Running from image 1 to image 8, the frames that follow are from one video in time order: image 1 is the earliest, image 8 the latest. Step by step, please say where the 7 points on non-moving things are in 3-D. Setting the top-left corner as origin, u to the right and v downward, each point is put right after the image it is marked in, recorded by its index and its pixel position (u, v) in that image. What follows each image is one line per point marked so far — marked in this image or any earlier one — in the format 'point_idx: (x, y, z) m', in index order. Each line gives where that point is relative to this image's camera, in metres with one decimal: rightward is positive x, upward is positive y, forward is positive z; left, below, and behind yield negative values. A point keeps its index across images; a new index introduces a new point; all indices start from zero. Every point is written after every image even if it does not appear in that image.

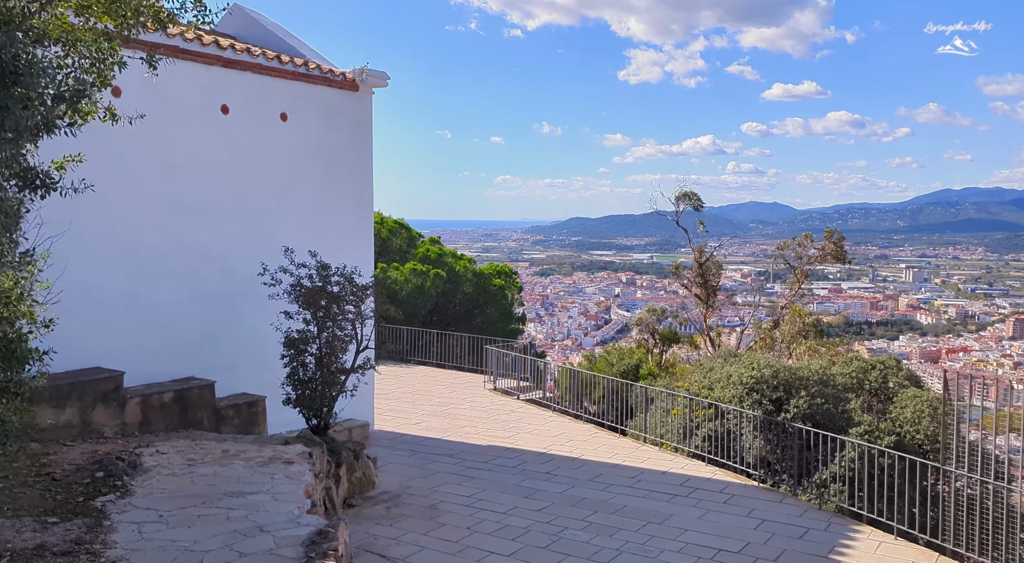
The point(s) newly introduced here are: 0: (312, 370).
0: (-2.0, -0.9, +8.9) m
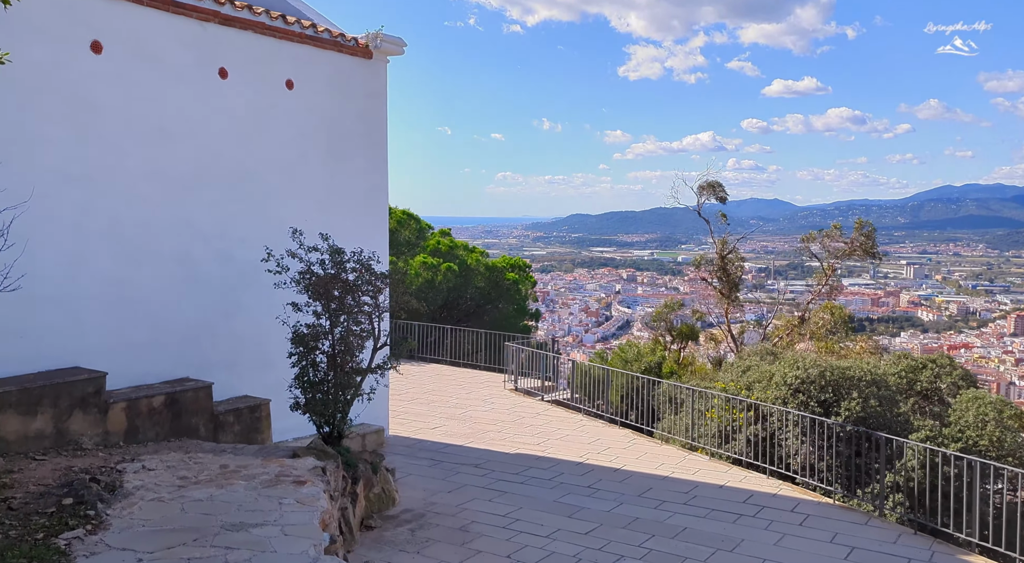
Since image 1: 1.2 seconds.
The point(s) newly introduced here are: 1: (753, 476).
0: (-1.7, -0.8, +7.8) m
1: (+2.4, -1.9, +8.7) m
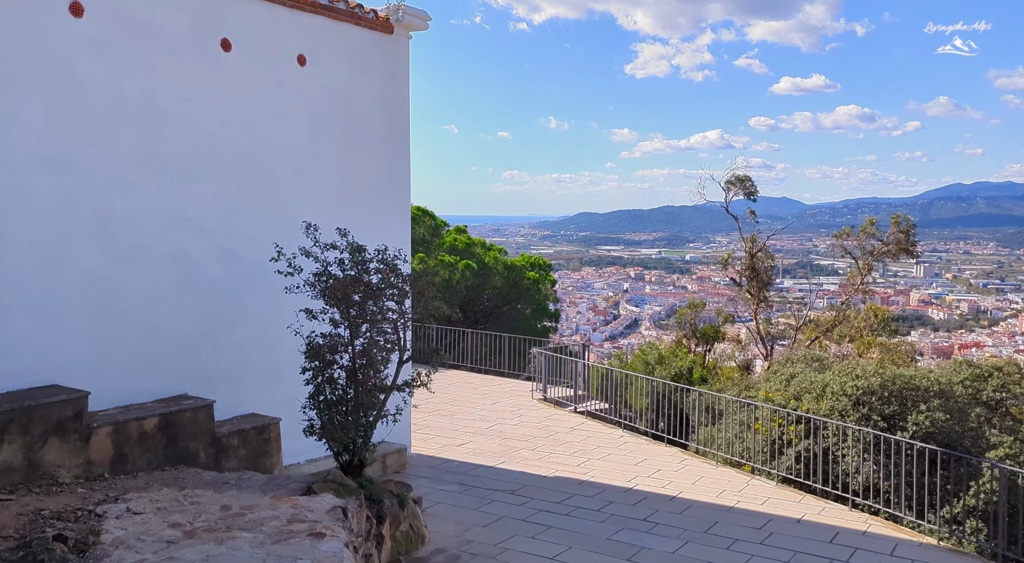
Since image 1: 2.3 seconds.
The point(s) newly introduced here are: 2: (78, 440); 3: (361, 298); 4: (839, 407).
0: (-1.3, -0.8, +6.7) m
1: (+2.8, -2.0, +7.5) m
2: (-3.1, -1.1, +6.1) m
3: (-1.2, -0.1, +6.6) m
4: (+4.3, -1.7, +11.5) m
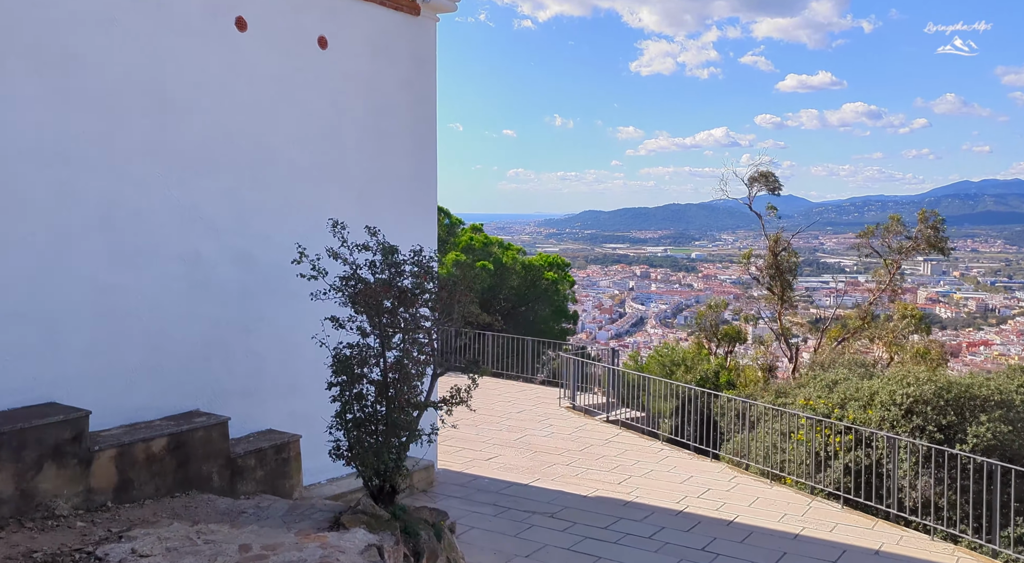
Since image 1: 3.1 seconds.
0: (-1.0, -0.9, +6.0) m
1: (+3.1, -2.0, +6.8) m
2: (-2.7, -1.2, +5.4) m
3: (-0.8, -0.2, +5.9) m
4: (+4.7, -1.7, +10.8) m
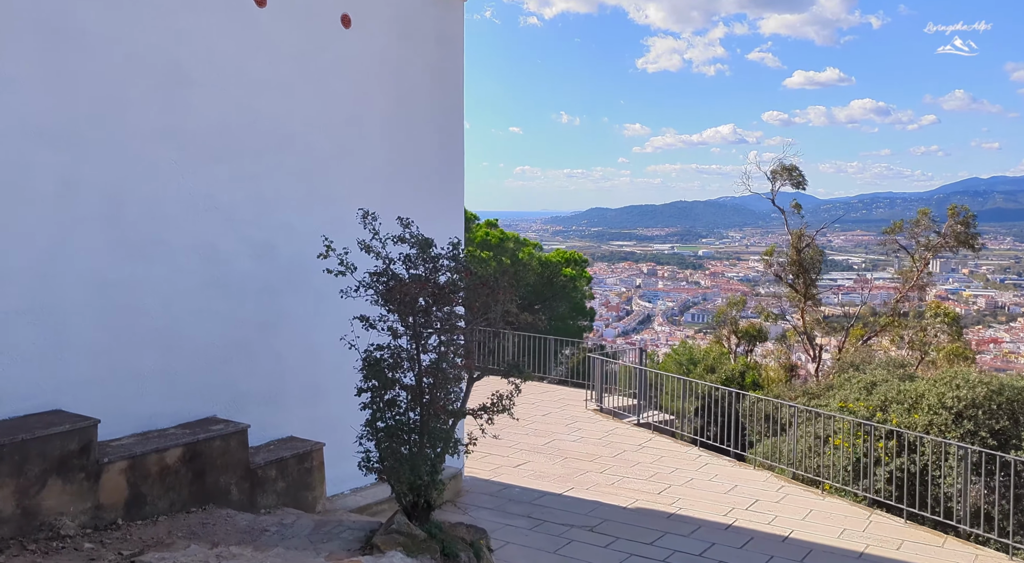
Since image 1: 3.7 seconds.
0: (-0.7, -0.8, +5.5) m
1: (+3.4, -2.0, +6.3) m
2: (-2.4, -1.1, +4.9) m
3: (-0.5, -0.1, +5.4) m
4: (+5.0, -1.7, +10.3) m
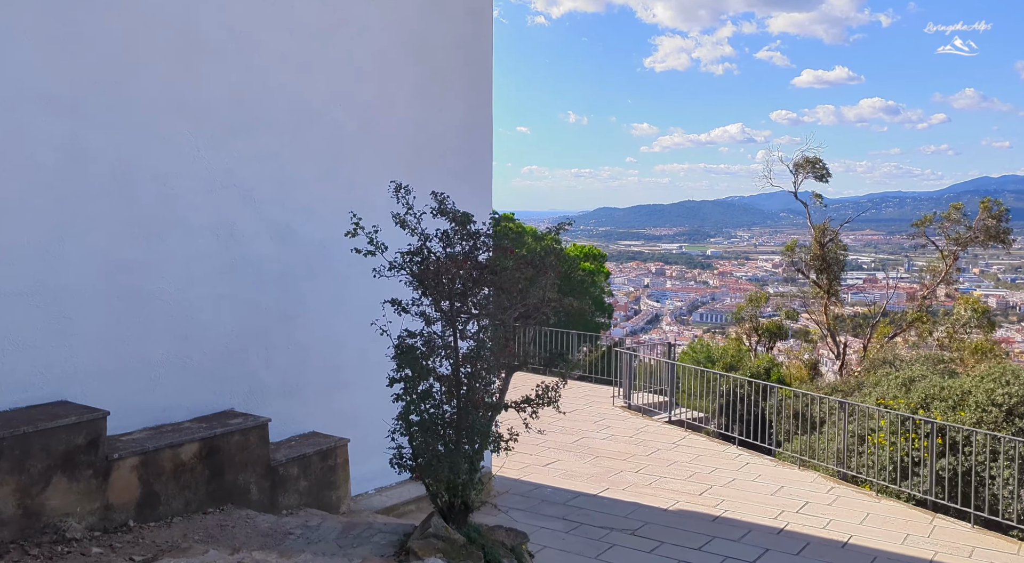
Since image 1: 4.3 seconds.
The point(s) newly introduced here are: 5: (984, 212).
0: (-0.4, -0.7, +5.0) m
1: (+3.7, -1.8, +5.8) m
2: (-2.2, -1.0, +4.5) m
3: (-0.3, 0.0, +5.0) m
4: (+5.3, -1.5, +9.8) m
5: (+10.4, +1.5, +19.2) m
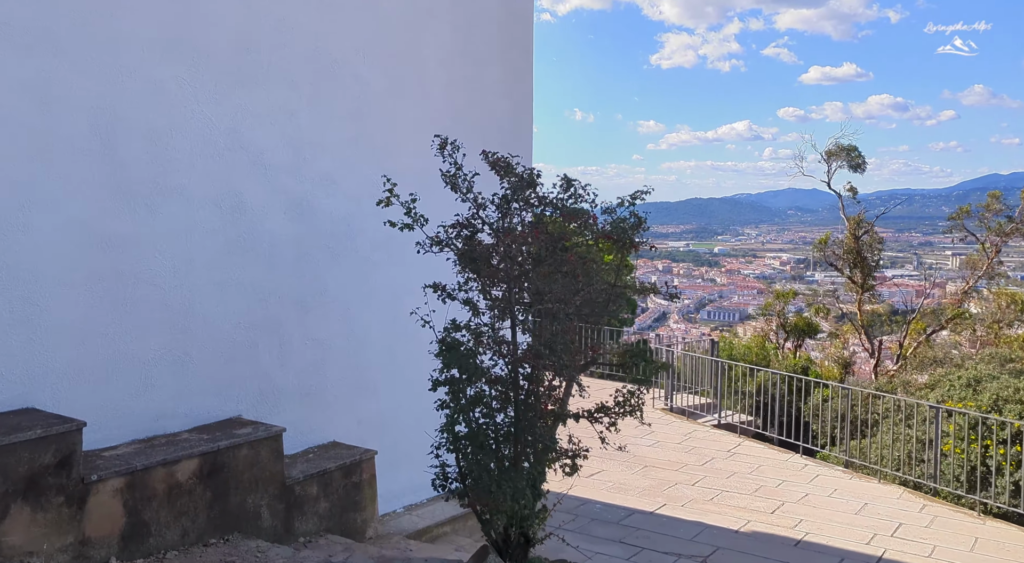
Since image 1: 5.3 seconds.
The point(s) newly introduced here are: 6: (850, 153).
0: (-0.1, -0.6, +4.1) m
1: (+4.0, -1.8, +4.9) m
2: (-1.8, -0.9, +3.6) m
3: (+0.1, +0.1, +4.0) m
4: (+5.7, -1.4, +8.8) m
5: (+10.8, +1.7, +18.2) m
6: (+7.7, +2.9, +20.0) m
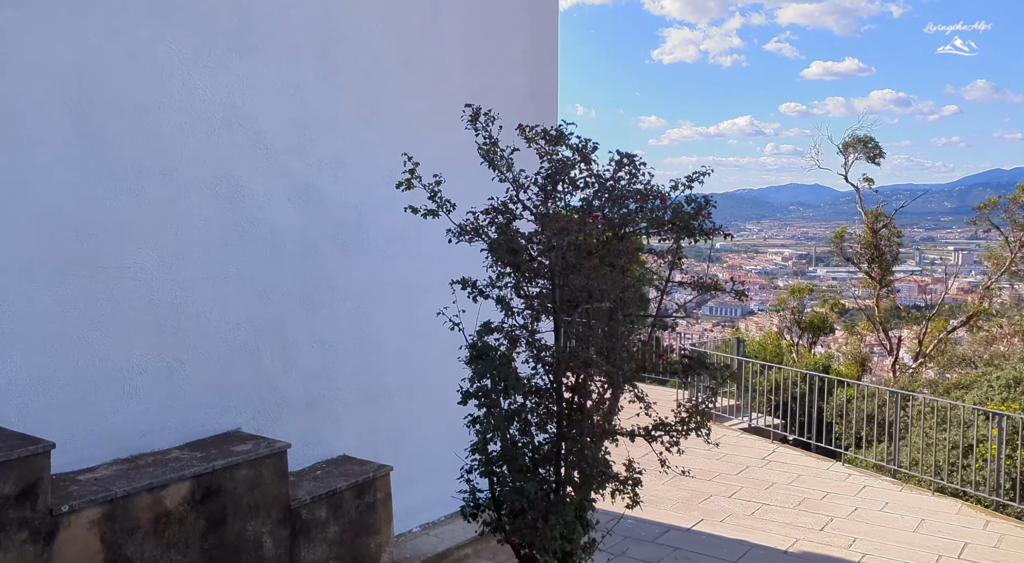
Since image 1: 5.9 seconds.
0: (+0.1, -0.6, +3.5) m
1: (+4.2, -1.7, +4.3) m
2: (-1.7, -0.9, +3.0) m
3: (+0.2, +0.1, +3.4) m
4: (+5.9, -1.4, +8.2) m
5: (+11.0, +1.8, +17.6) m
6: (+7.9, +3.0, +19.4) m
